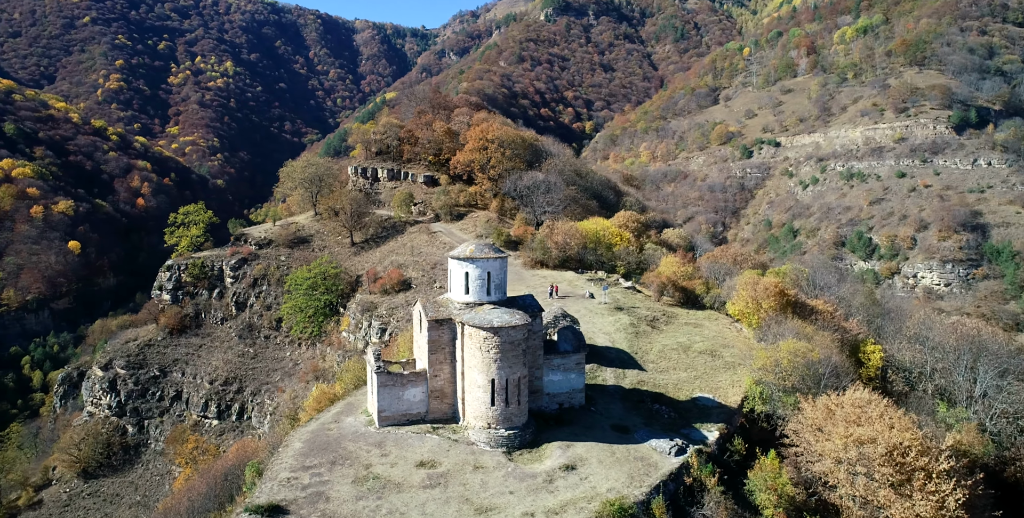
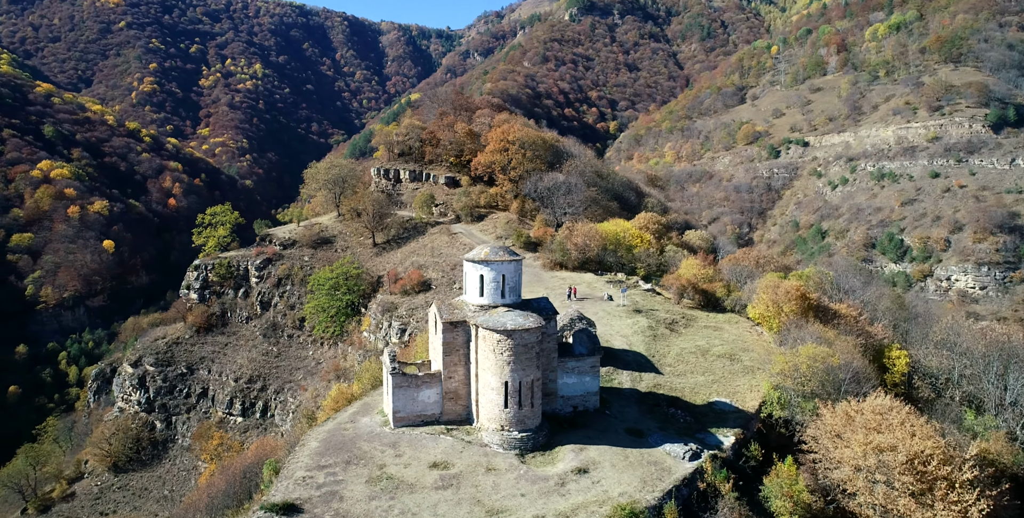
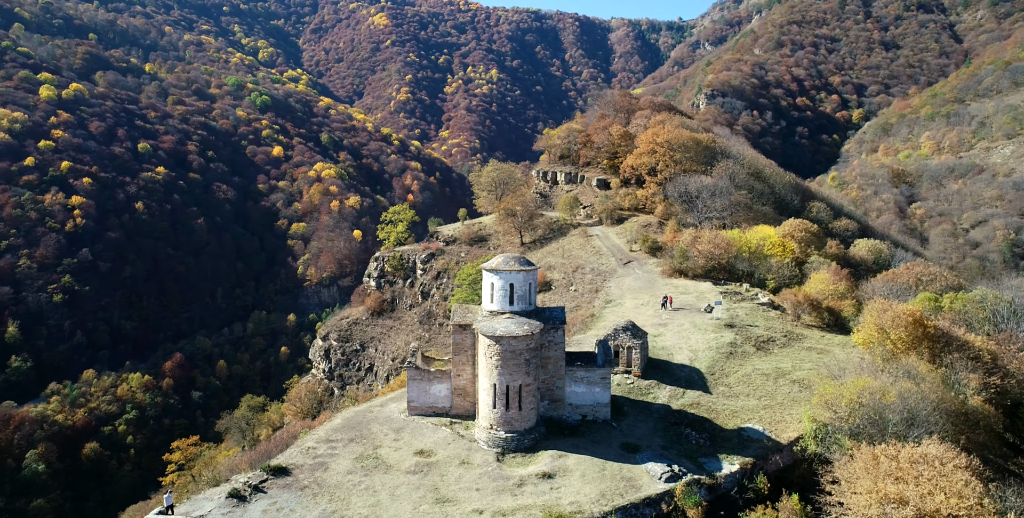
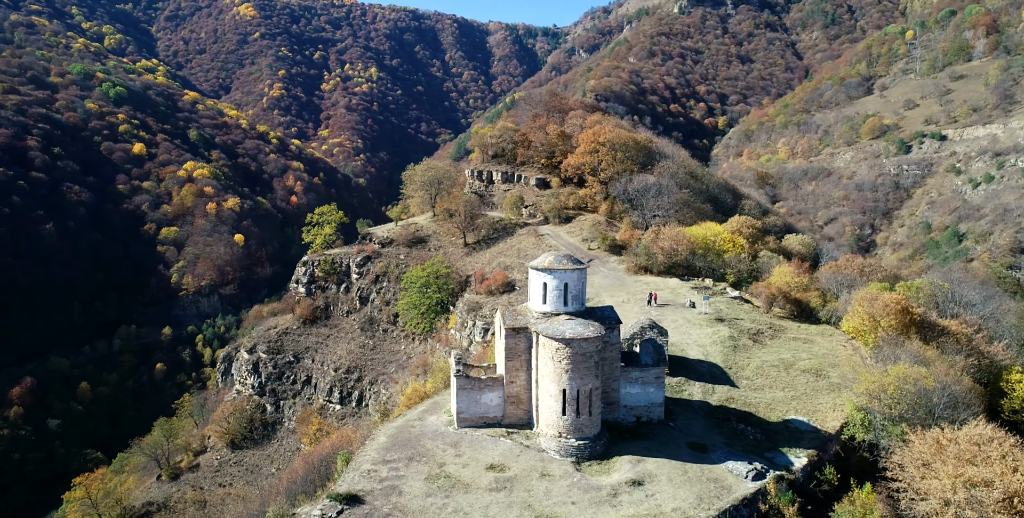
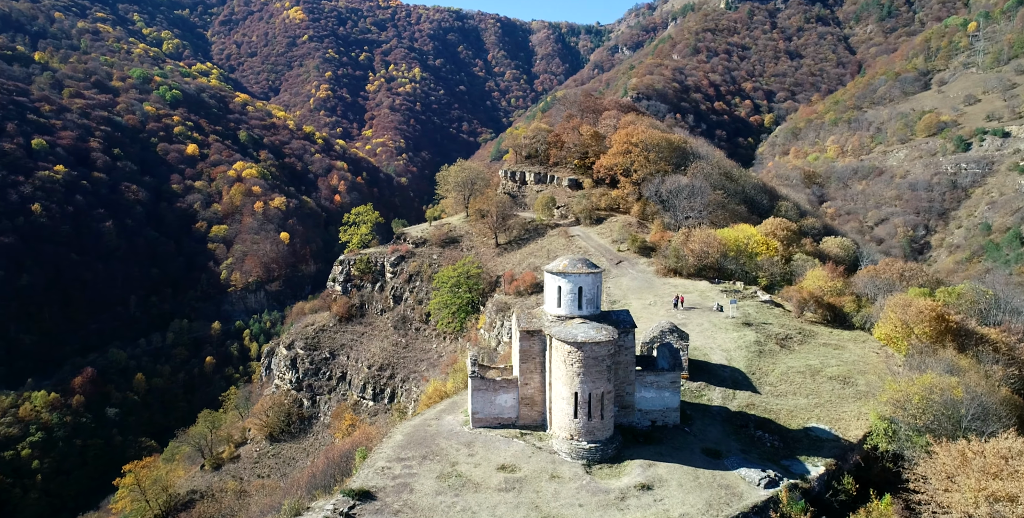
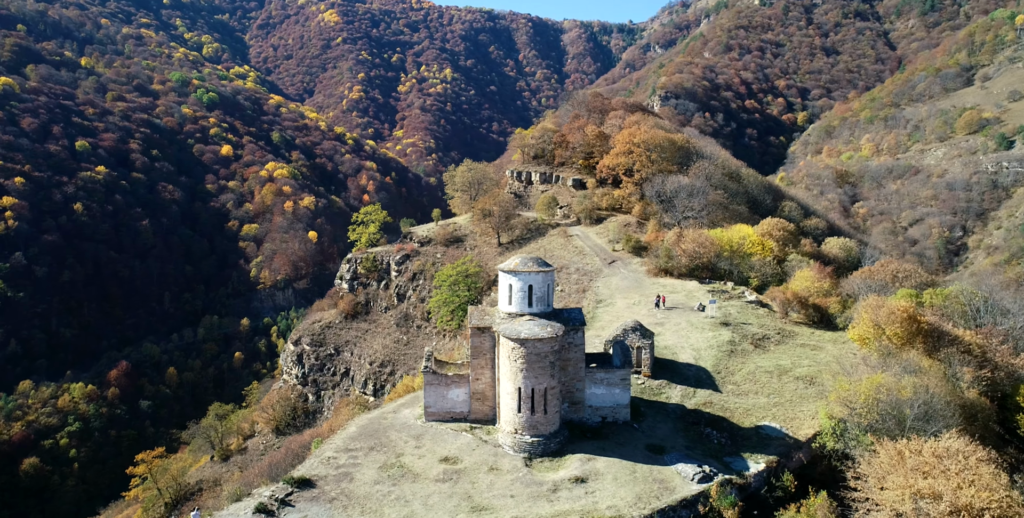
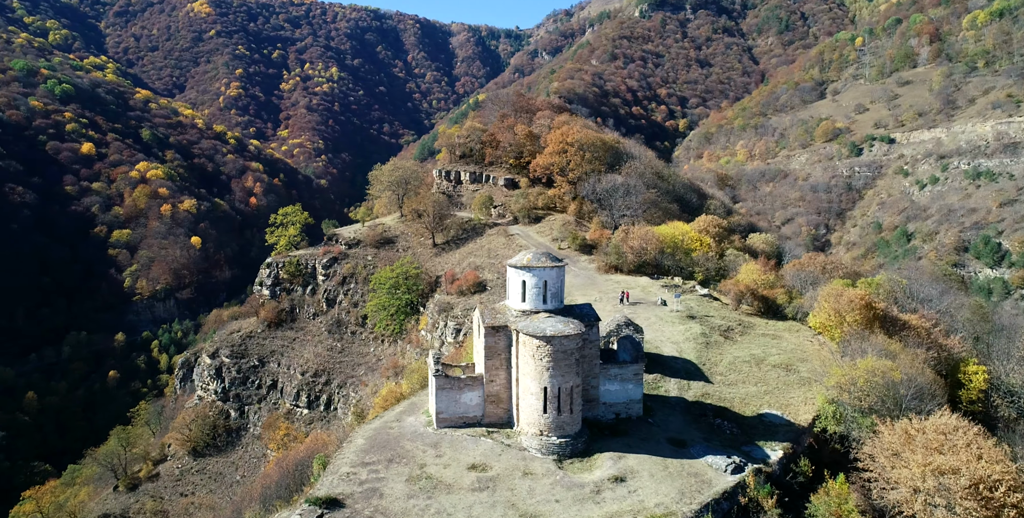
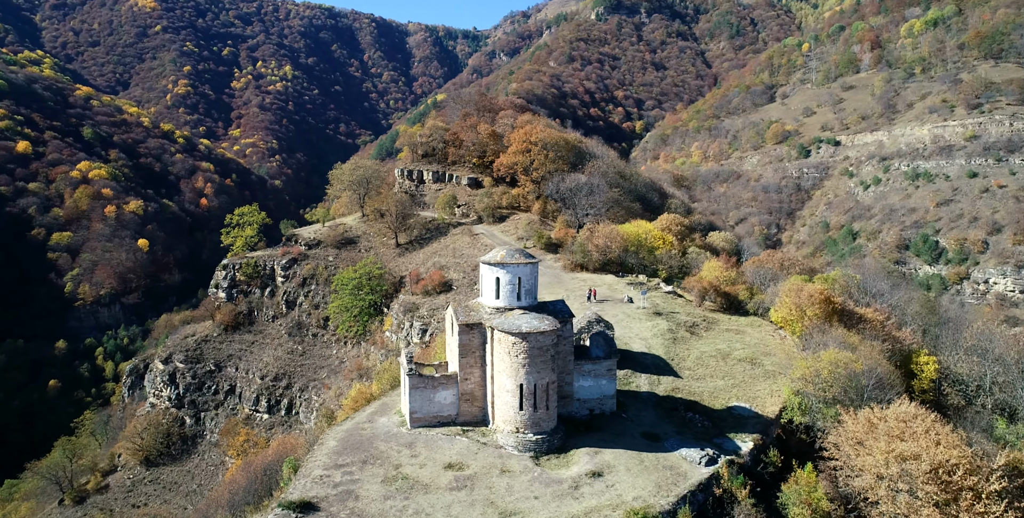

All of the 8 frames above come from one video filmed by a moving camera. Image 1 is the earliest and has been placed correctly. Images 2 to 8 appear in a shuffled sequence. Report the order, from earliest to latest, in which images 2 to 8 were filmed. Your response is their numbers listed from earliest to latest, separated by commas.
2, 8, 7, 4, 5, 6, 3
